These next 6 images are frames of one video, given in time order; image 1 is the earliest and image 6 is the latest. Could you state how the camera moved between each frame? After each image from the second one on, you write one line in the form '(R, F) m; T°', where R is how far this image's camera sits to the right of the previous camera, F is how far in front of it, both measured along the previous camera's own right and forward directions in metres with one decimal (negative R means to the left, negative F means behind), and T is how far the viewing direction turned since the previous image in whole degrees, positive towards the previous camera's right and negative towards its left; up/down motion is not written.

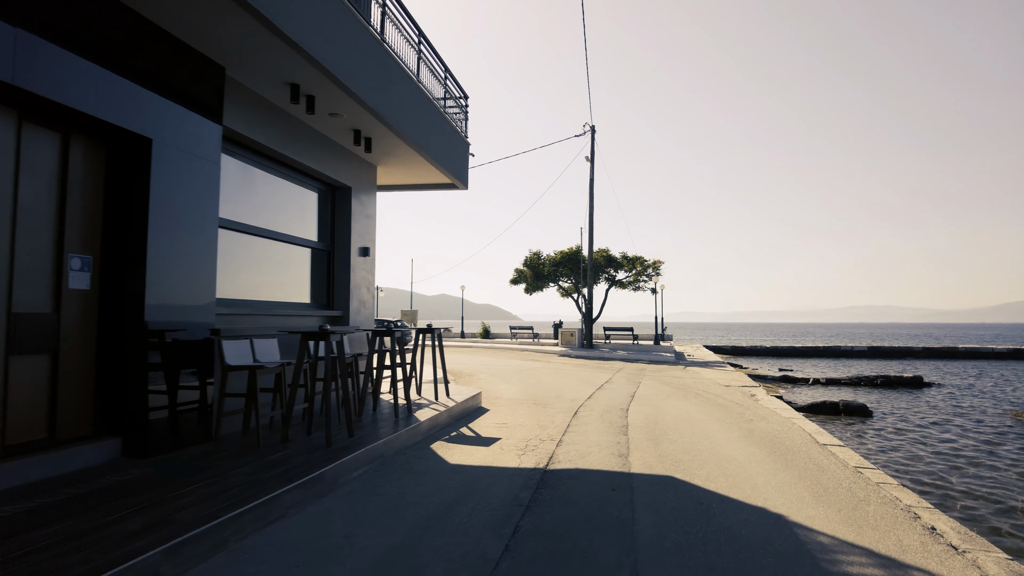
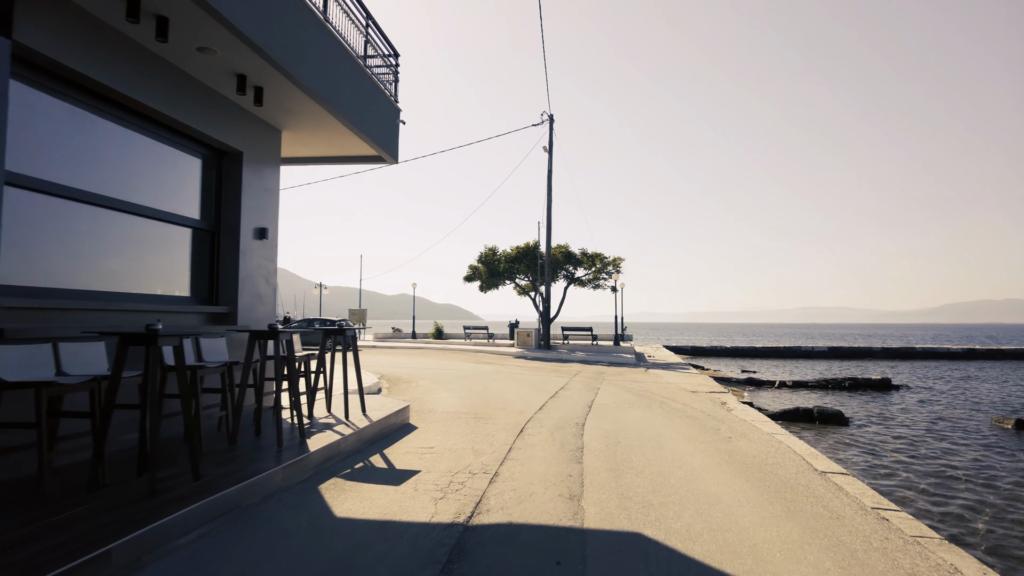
(+0.3, +1.5) m; +4°
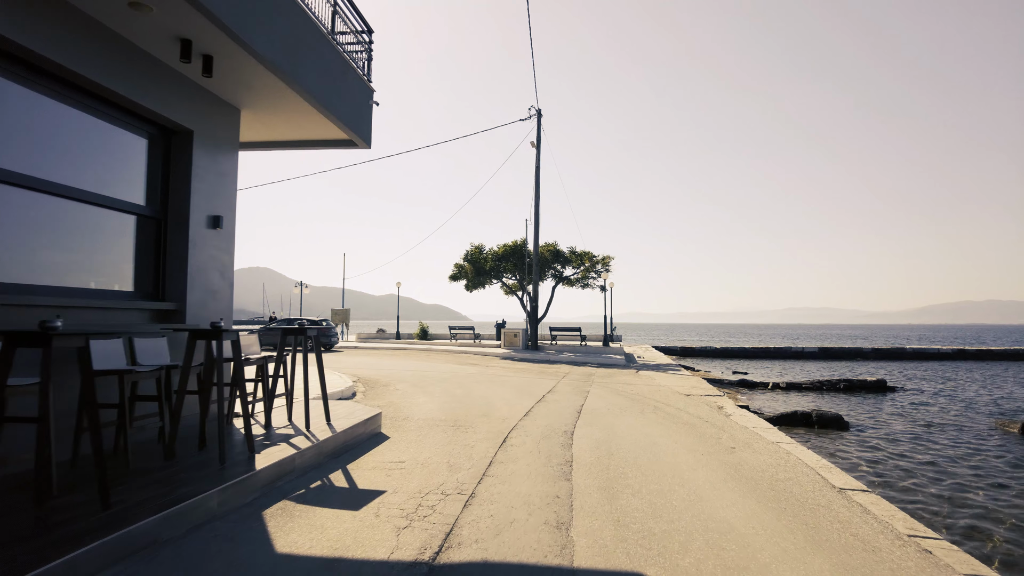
(+0.1, +0.7) m; +1°
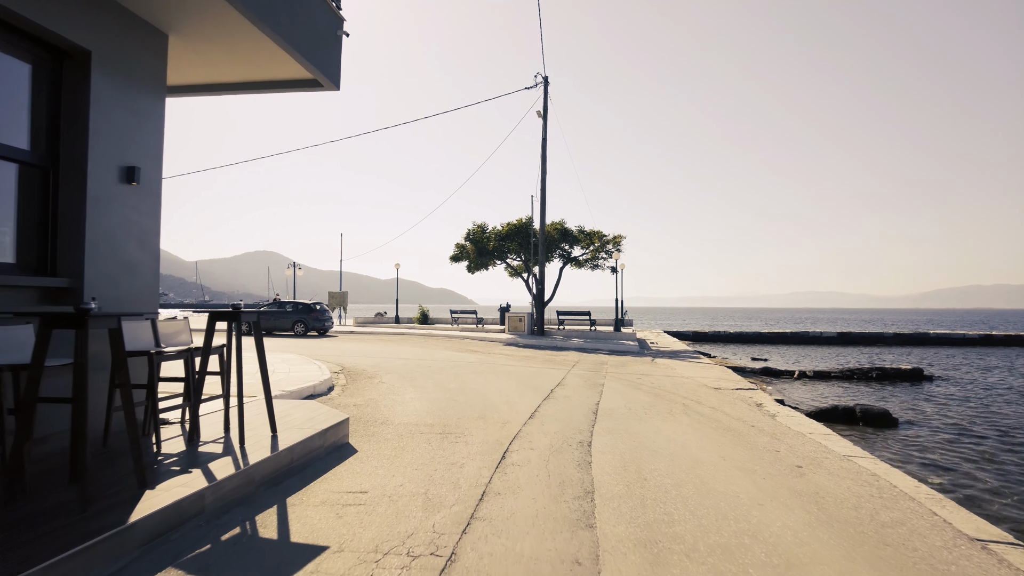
(0.0, +1.5) m; -1°
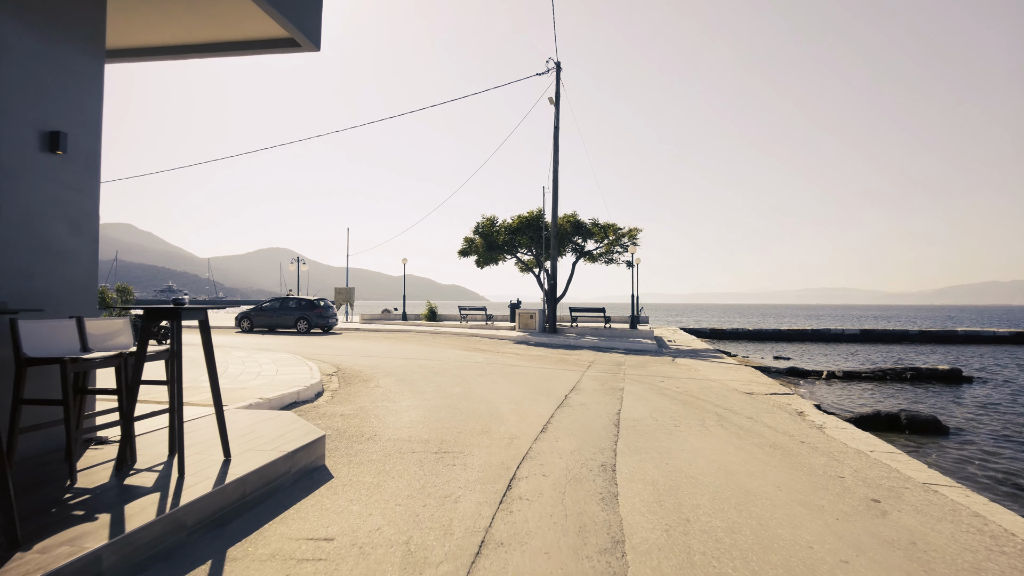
(0.0, +0.9) m; -1°
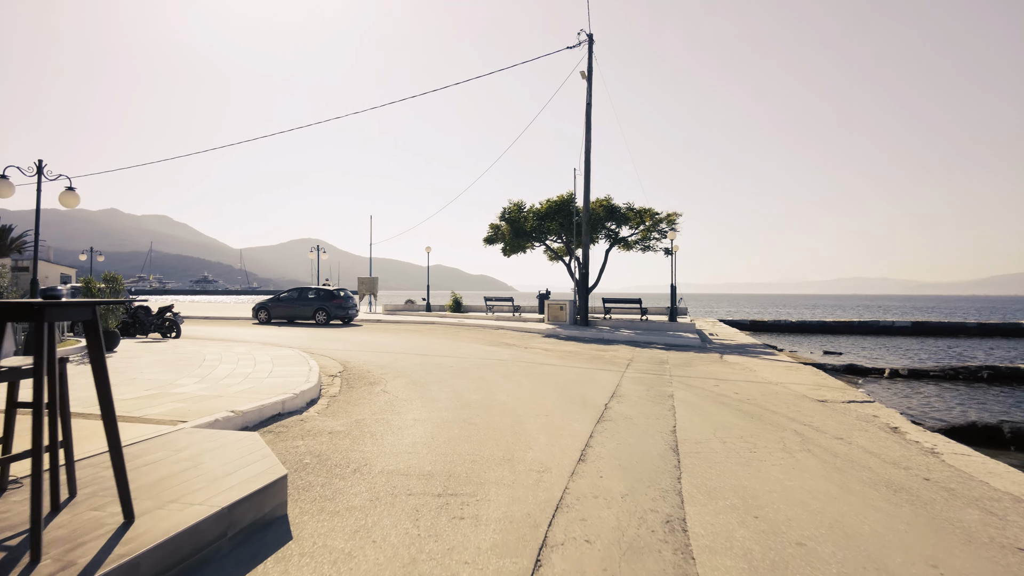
(0.0, +1.3) m; -3°
